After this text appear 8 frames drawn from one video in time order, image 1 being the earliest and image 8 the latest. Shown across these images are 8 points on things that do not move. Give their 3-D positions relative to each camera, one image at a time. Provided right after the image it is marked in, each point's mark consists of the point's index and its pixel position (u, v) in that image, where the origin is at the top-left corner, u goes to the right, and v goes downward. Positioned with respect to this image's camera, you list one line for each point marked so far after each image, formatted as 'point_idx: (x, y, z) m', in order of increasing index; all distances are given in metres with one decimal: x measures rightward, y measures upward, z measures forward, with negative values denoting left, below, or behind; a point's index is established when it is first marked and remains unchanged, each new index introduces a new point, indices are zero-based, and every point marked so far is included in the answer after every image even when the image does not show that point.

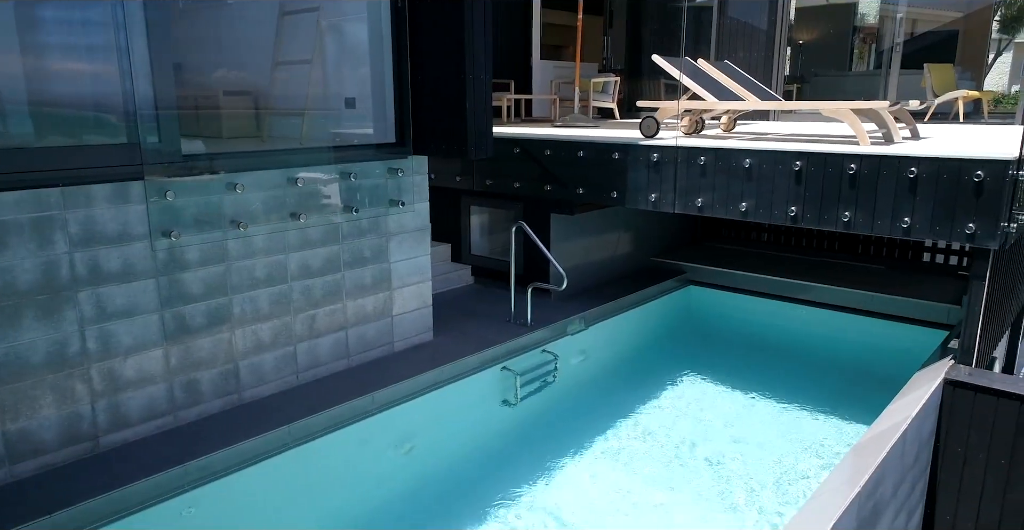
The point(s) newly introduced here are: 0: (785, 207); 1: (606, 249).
0: (+1.9, +0.4, +4.6) m
1: (+1.0, +0.2, +7.0) m
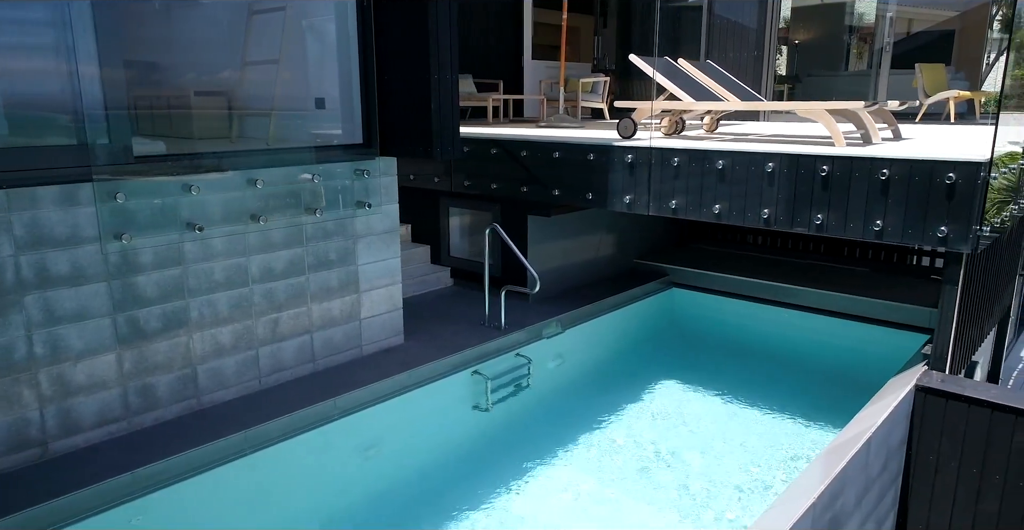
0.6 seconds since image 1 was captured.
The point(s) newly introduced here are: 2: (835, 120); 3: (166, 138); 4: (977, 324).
0: (+1.7, +0.4, +4.5) m
1: (+0.8, +0.2, +6.9) m
2: (+2.3, +1.0, +4.6) m
3: (-1.7, +0.7, +3.6) m
4: (+3.4, -0.4, +4.7) m
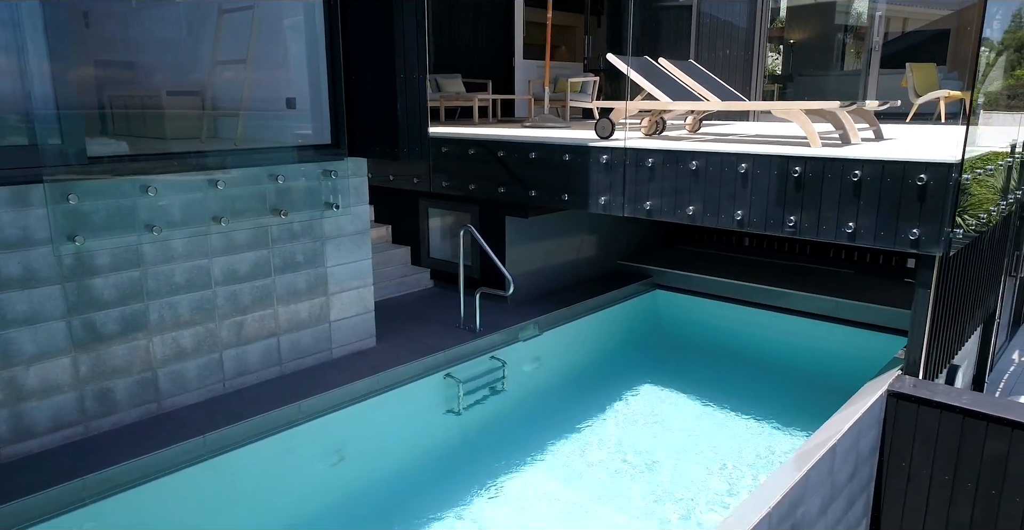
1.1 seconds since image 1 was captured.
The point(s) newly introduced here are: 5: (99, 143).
0: (+1.5, +0.4, +4.4) m
1: (+0.6, +0.1, +6.9) m
2: (+2.1, +1.0, +4.5) m
3: (-1.9, +0.7, +3.5) m
4: (+3.2, -0.5, +4.6) m
5: (-2.1, +0.6, +3.4) m
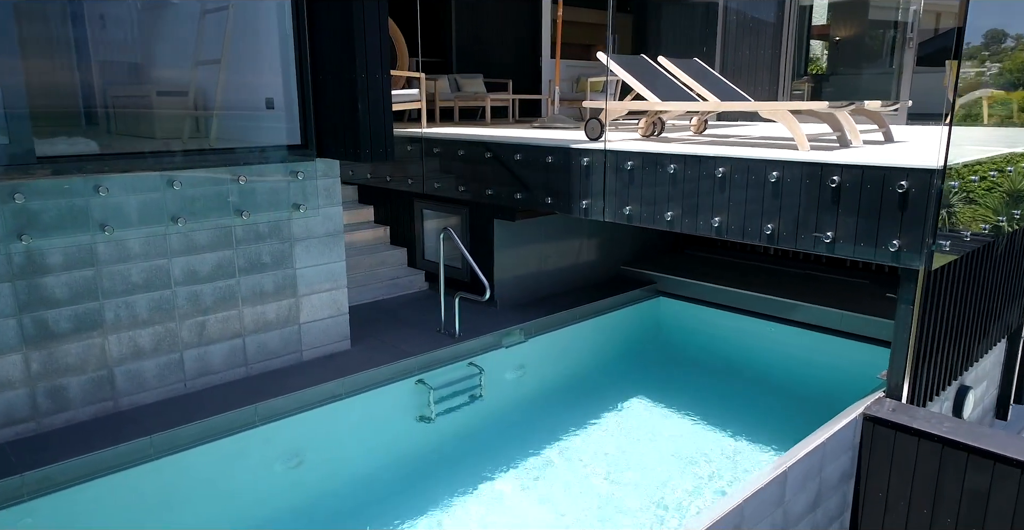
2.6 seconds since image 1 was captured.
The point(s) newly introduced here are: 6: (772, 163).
0: (+1.3, +0.3, +4.2) m
1: (+0.5, +0.1, +6.7) m
2: (+1.9, +1.0, +4.3) m
3: (-2.2, +0.7, +3.5) m
4: (+2.9, -0.6, +4.2) m
5: (-2.3, +0.6, +3.4) m
6: (+1.5, +0.6, +3.8) m
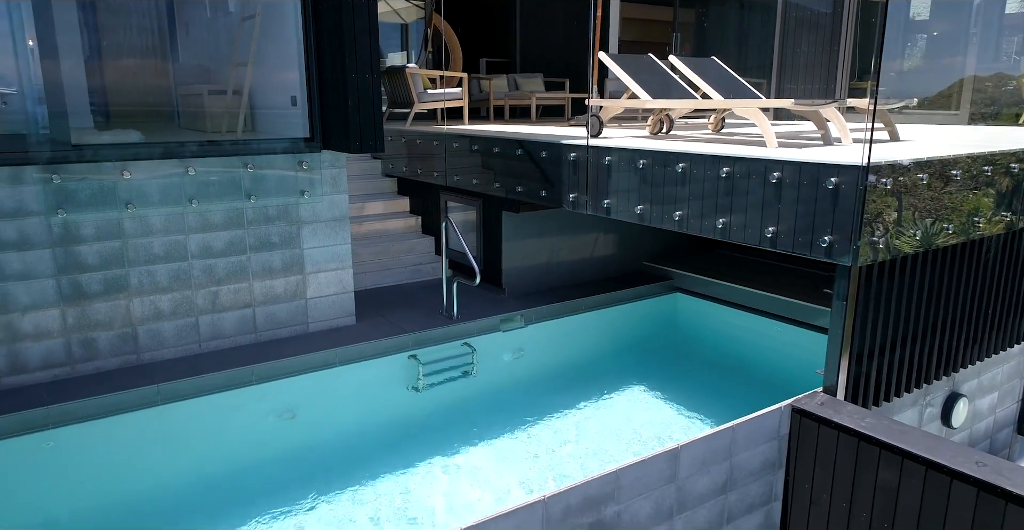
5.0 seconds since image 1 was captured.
0: (+1.1, +0.4, +4.3) m
1: (+0.7, +0.2, +6.9) m
2: (+1.7, +1.0, +4.3) m
3: (-2.4, +0.9, +4.2) m
4: (+2.7, -0.6, +4.1) m
5: (-2.6, +0.8, +4.1) m
6: (+1.3, +0.6, +3.9) m
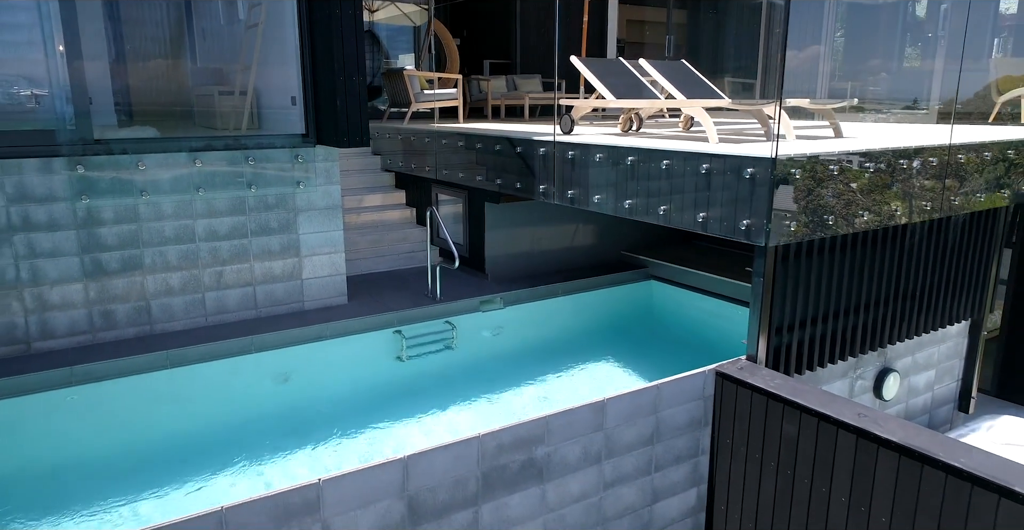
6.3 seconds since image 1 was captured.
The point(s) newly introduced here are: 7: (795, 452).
0: (+0.8, +0.5, +4.8) m
1: (+0.6, +0.3, +7.4) m
2: (+1.5, +1.1, +4.7) m
3: (-2.7, +1.0, +4.7) m
4: (+2.4, -0.5, +4.5) m
5: (-2.8, +1.0, +4.6) m
6: (+1.0, +0.8, +4.4) m
7: (+1.5, -1.0, +3.5) m
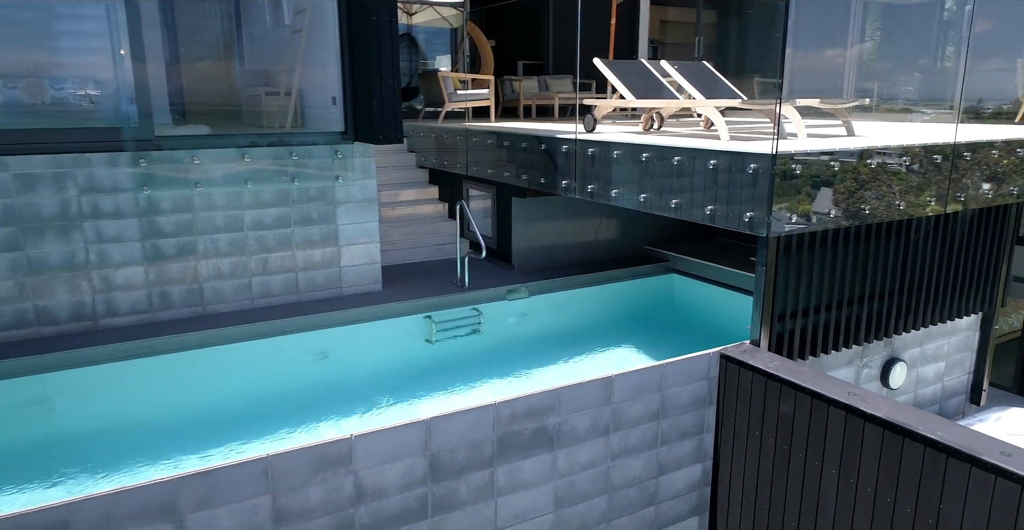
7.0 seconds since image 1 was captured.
0: (+1.0, +0.6, +5.1) m
1: (+0.9, +0.4, +7.7) m
2: (+1.7, +1.2, +5.0) m
3: (-2.5, +1.1, +5.2) m
4: (+2.6, -0.4, +4.7) m
5: (-2.7, +1.1, +5.1) m
6: (+1.2, +0.8, +4.6) m
7: (+1.6, -0.9, +3.7) m
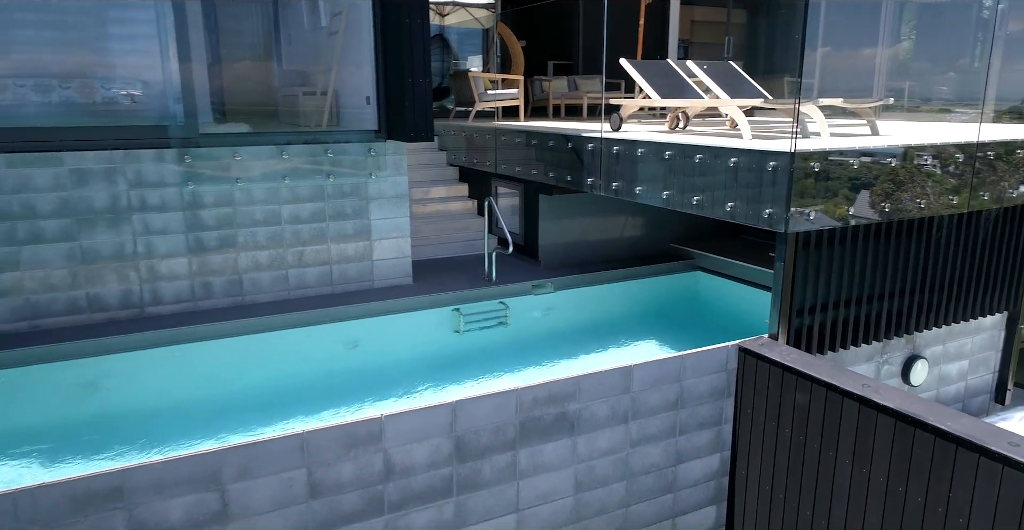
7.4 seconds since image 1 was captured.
0: (+1.2, +0.6, +5.2) m
1: (+1.2, +0.4, +7.8) m
2: (+1.9, +1.2, +5.1) m
3: (-2.3, +1.2, +5.5) m
4: (+2.8, -0.4, +4.8) m
5: (-2.4, +1.2, +5.4) m
6: (+1.4, +0.9, +4.7) m
7: (+1.7, -0.9, +3.8) m
